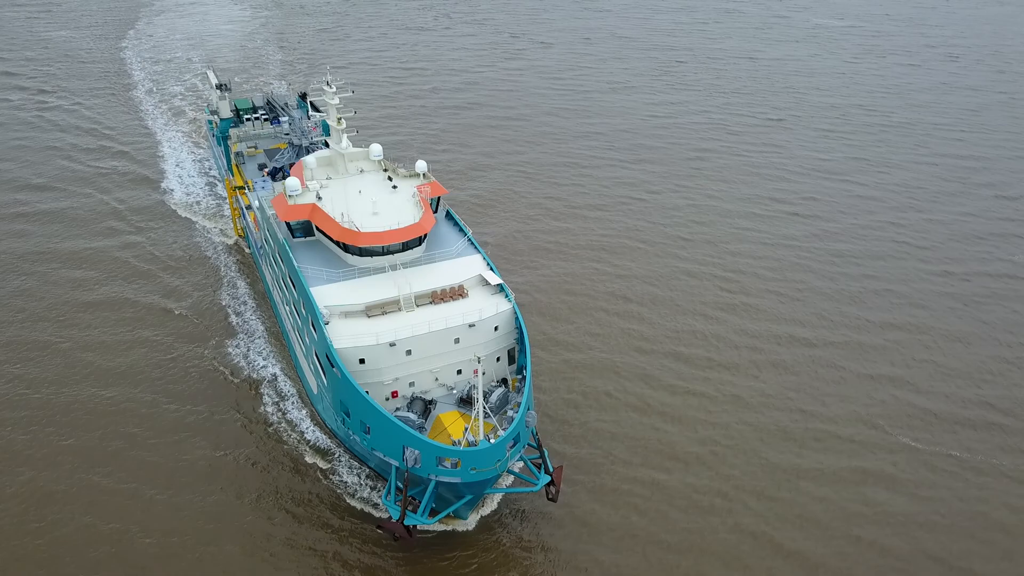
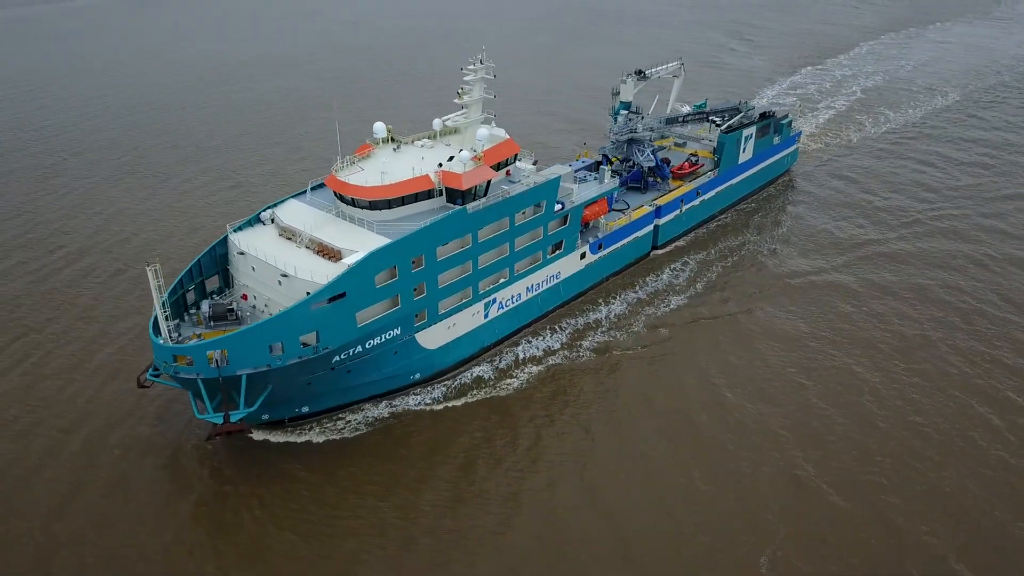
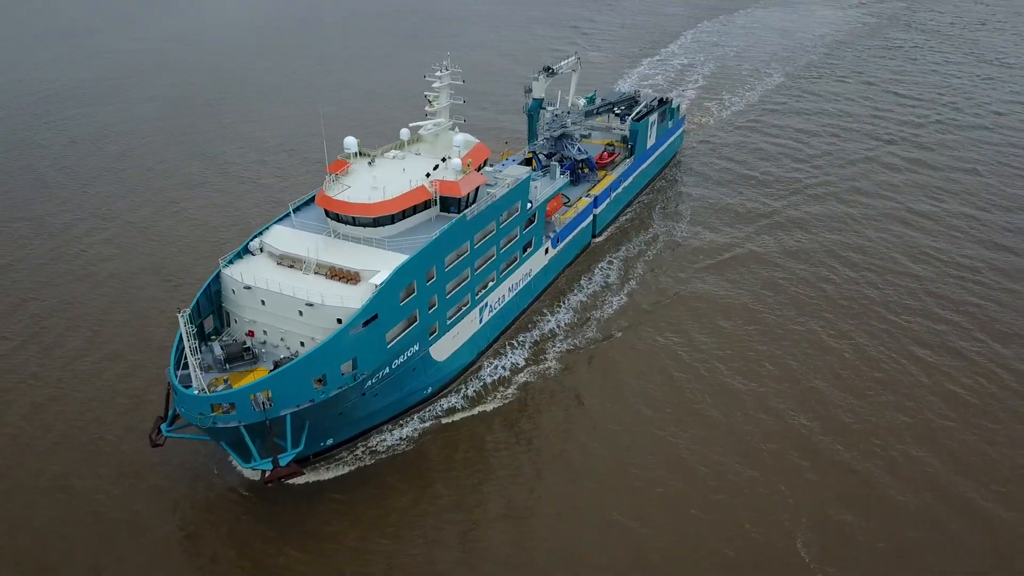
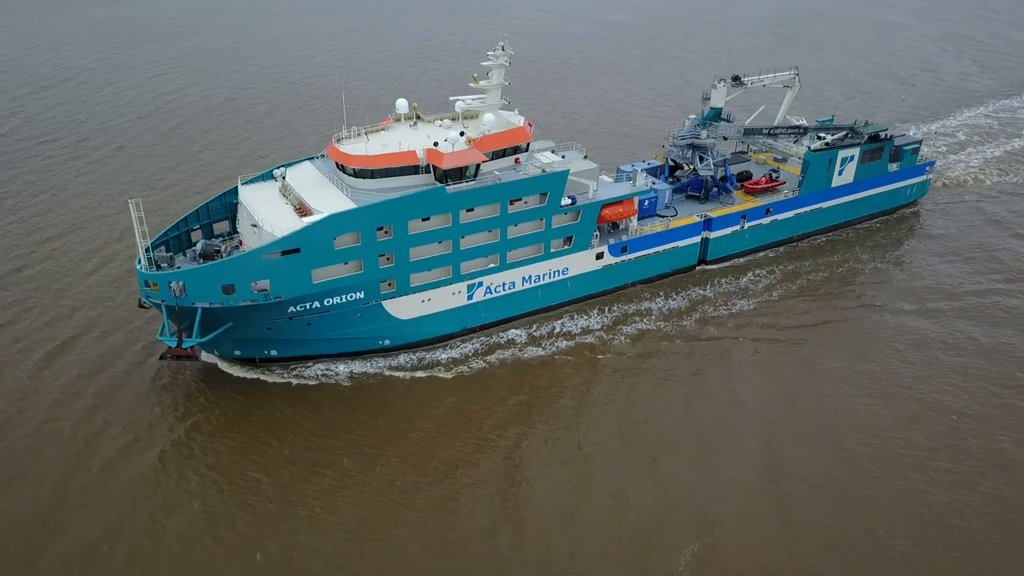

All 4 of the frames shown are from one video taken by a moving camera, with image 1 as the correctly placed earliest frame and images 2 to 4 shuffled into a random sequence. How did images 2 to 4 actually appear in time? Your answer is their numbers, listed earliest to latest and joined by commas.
3, 2, 4
